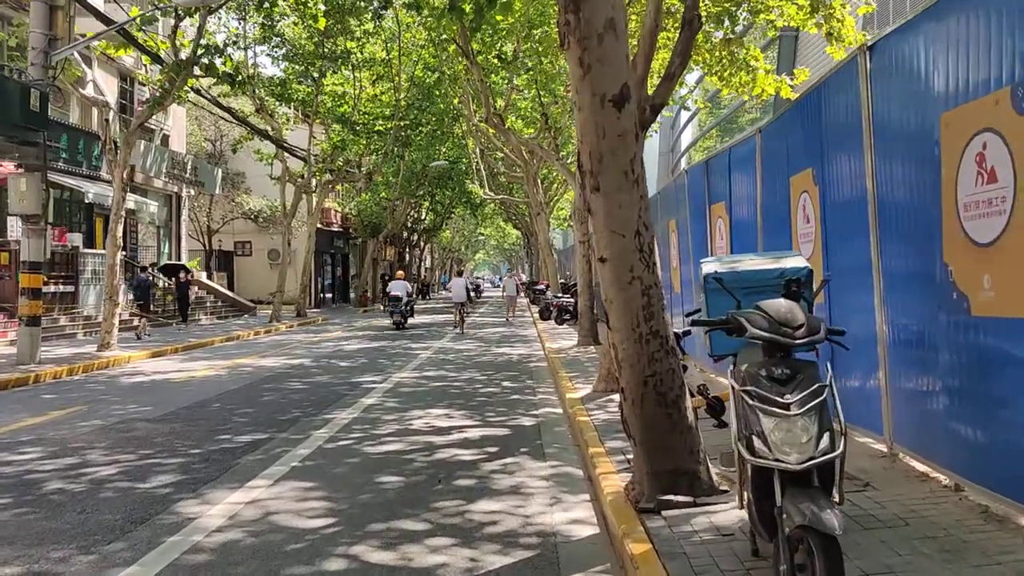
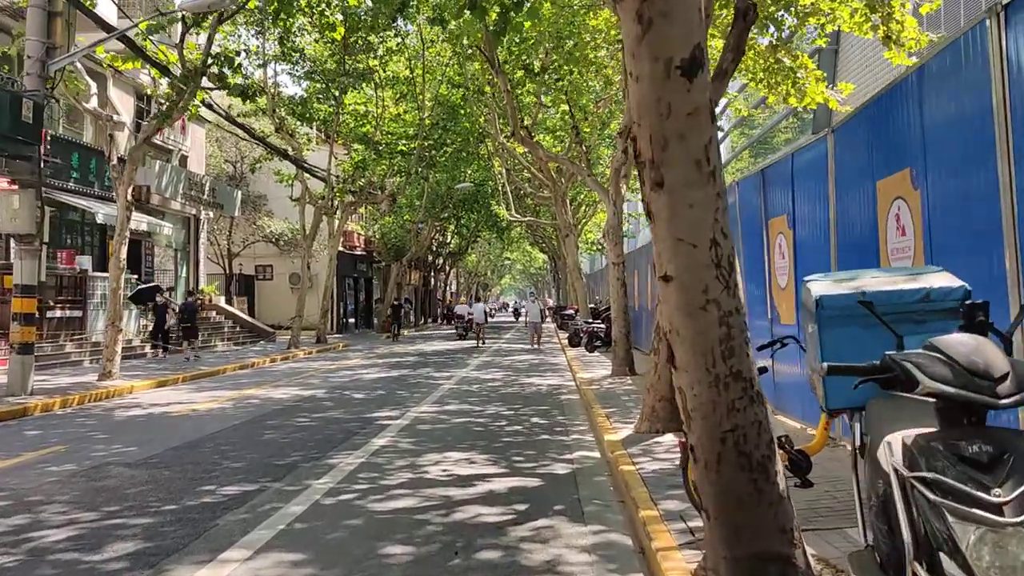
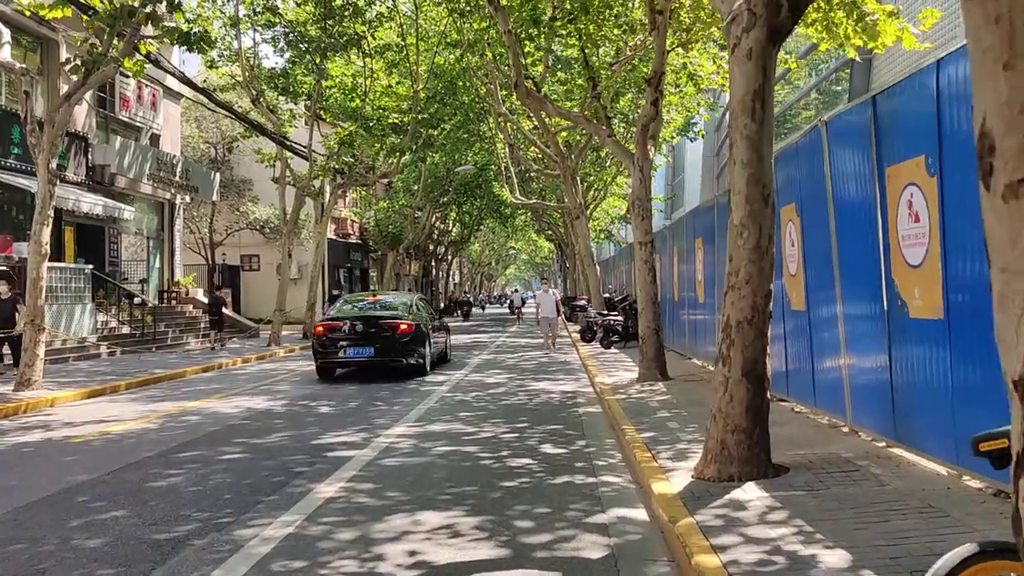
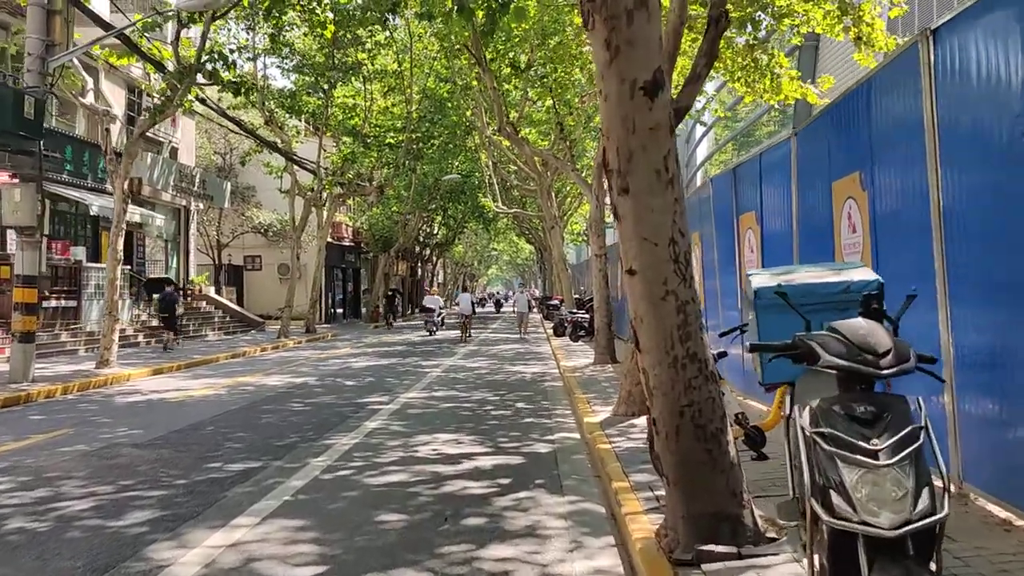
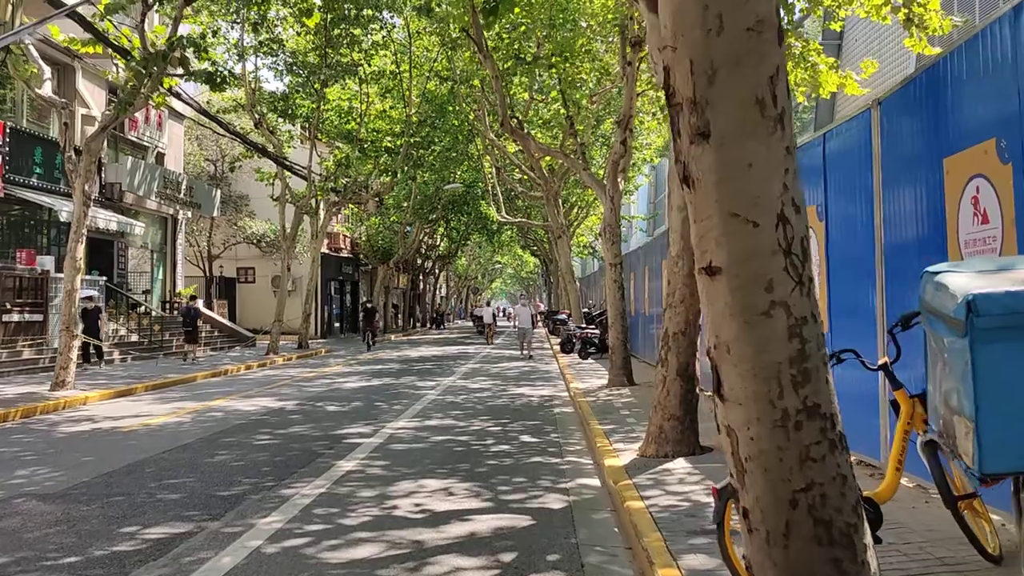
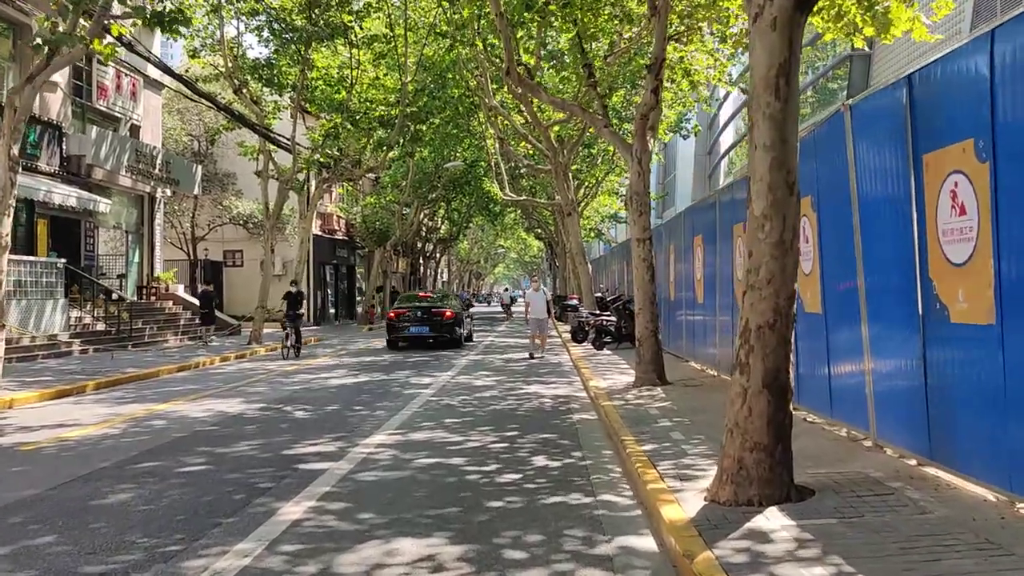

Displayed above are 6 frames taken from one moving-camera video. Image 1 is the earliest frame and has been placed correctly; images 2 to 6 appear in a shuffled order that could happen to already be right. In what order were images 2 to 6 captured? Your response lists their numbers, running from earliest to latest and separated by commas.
4, 2, 5, 3, 6
